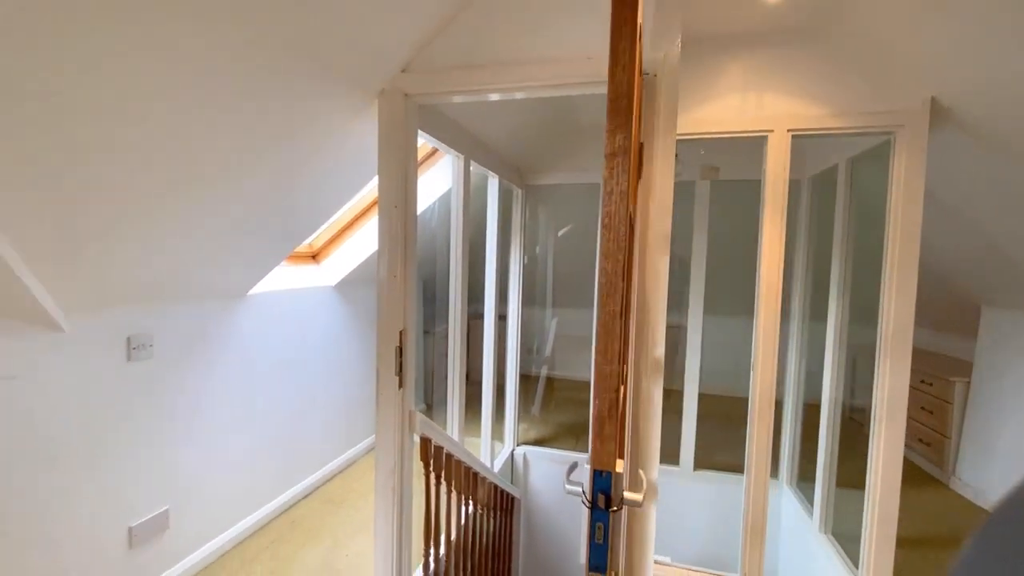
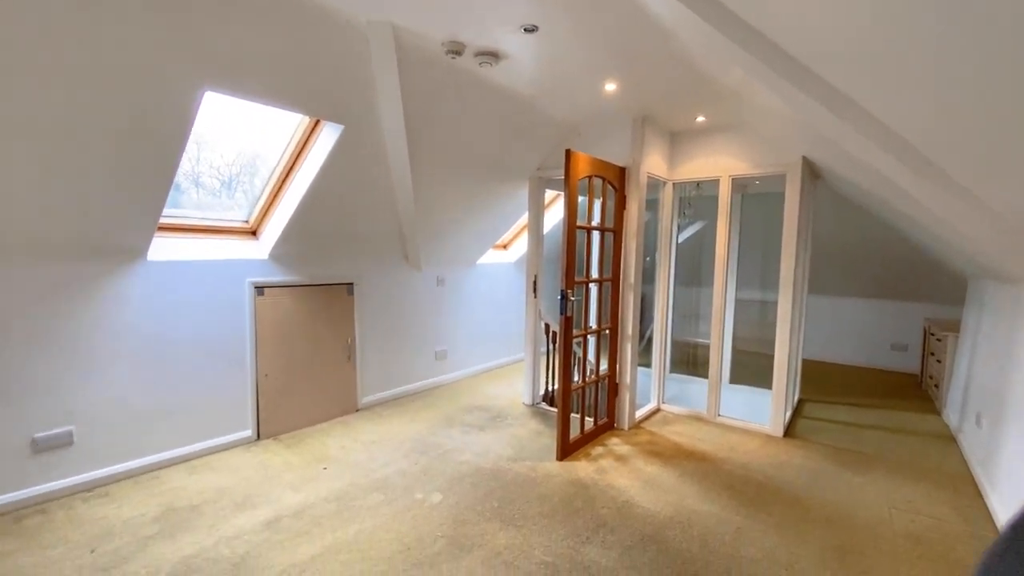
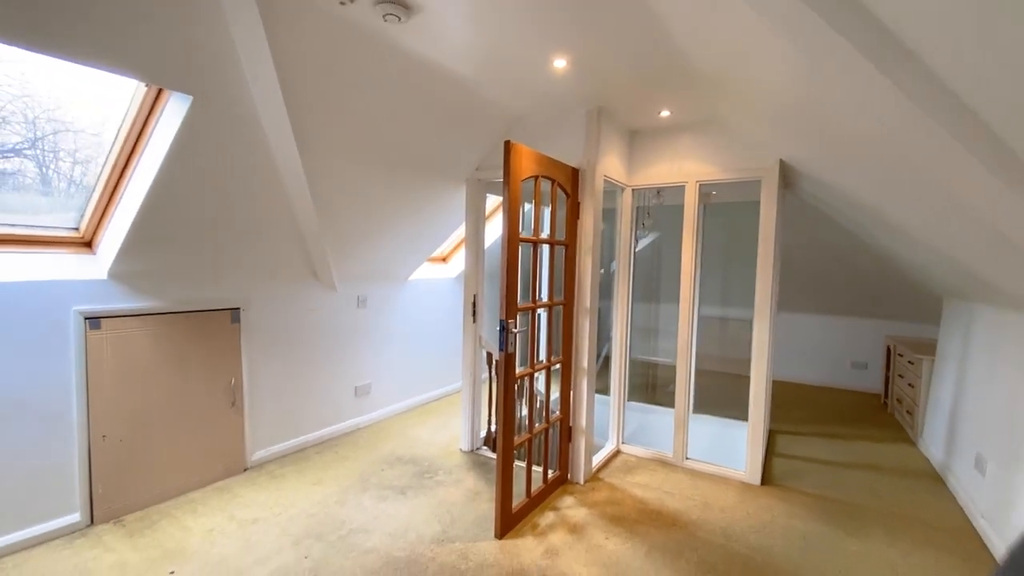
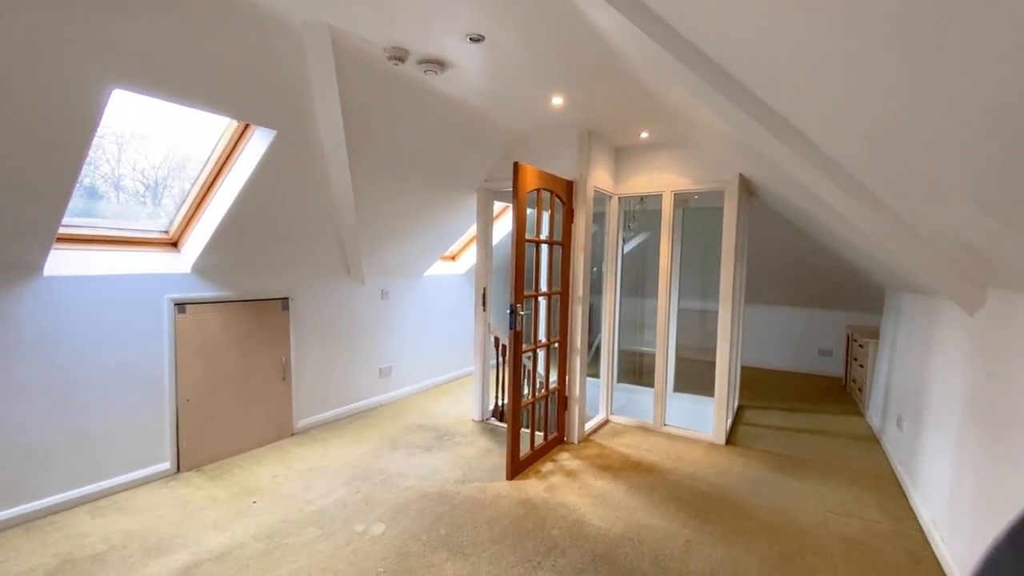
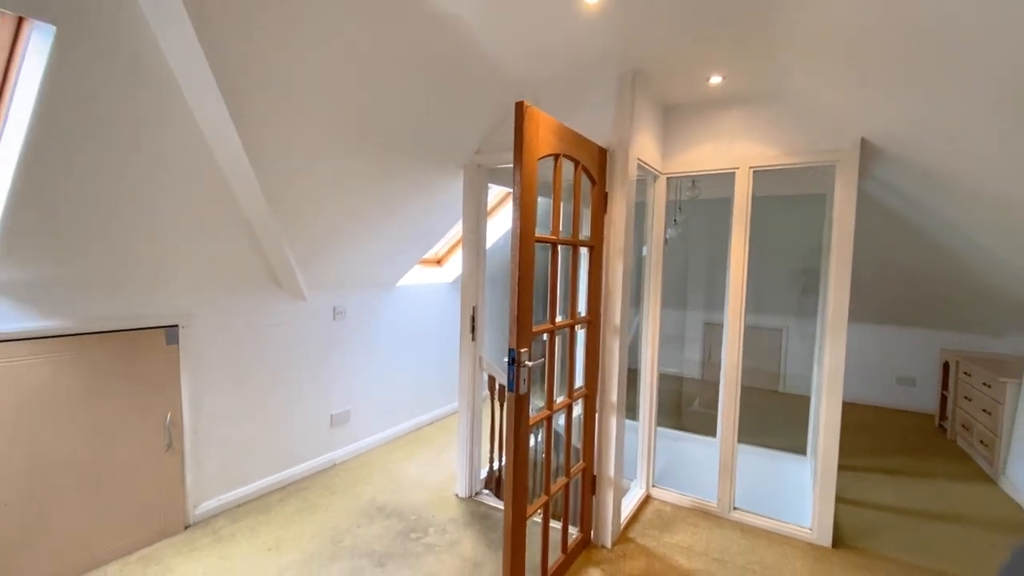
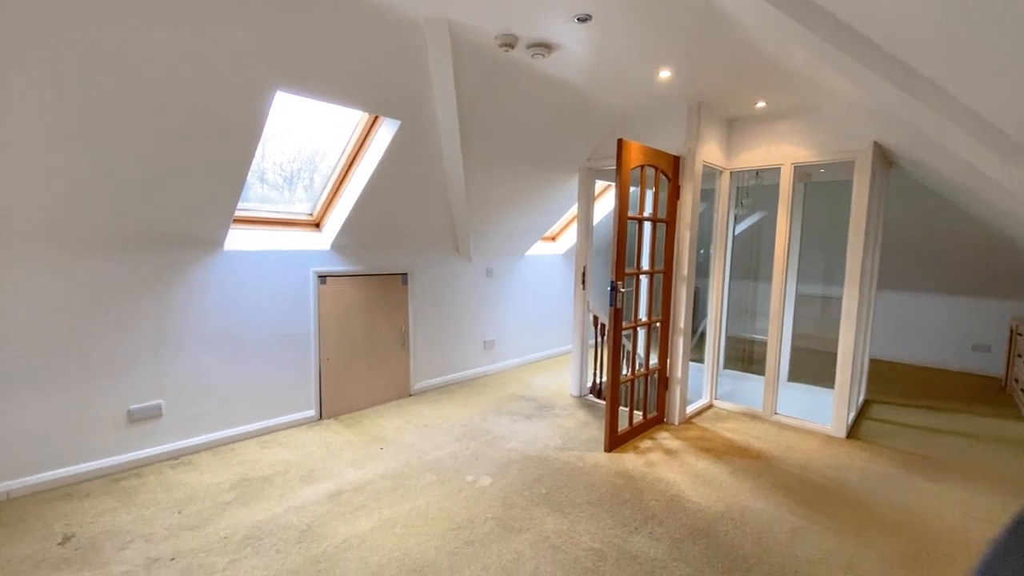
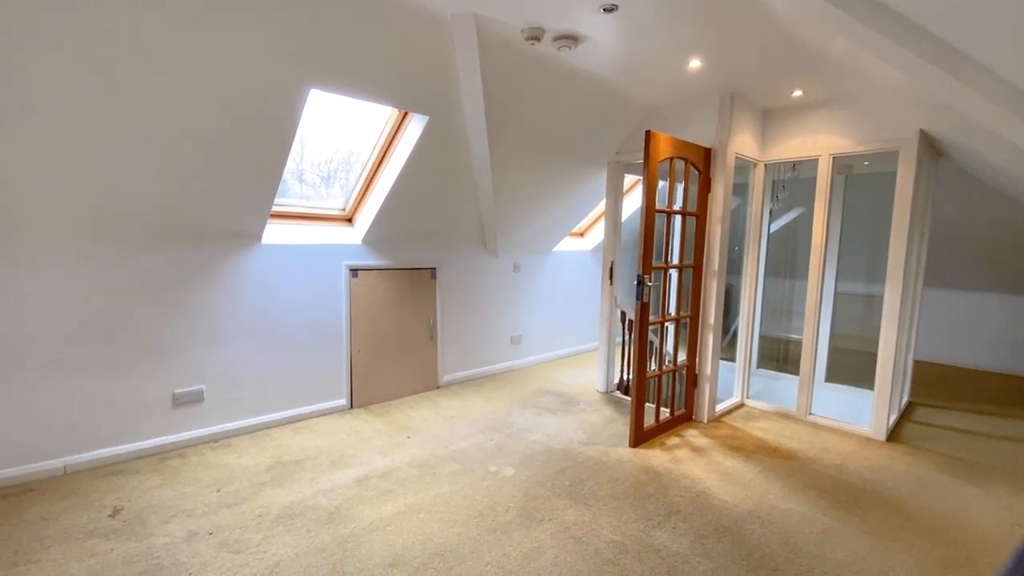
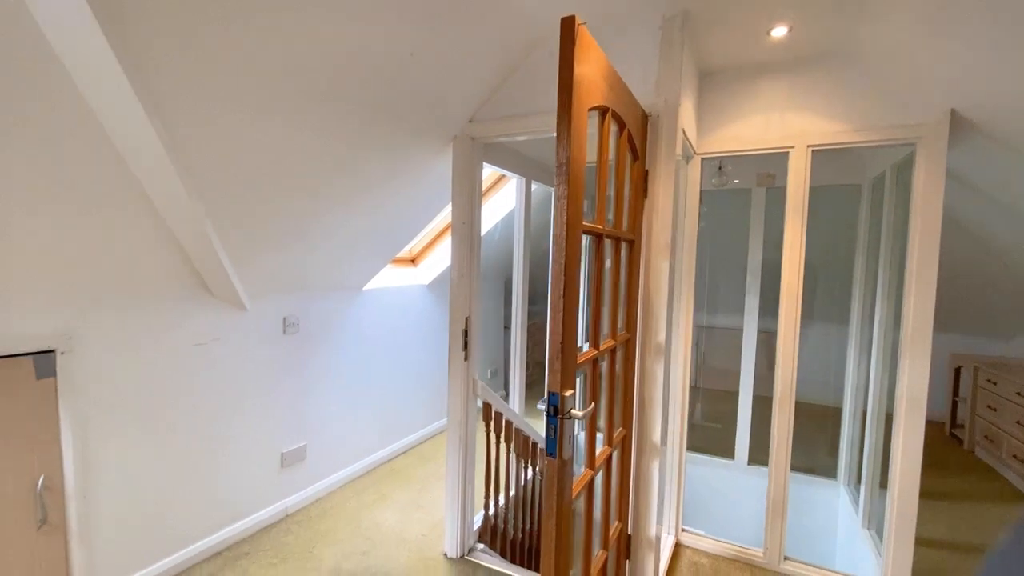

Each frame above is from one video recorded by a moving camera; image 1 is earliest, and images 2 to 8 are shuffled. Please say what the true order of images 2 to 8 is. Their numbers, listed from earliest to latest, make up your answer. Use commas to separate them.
8, 5, 3, 4, 2, 6, 7
